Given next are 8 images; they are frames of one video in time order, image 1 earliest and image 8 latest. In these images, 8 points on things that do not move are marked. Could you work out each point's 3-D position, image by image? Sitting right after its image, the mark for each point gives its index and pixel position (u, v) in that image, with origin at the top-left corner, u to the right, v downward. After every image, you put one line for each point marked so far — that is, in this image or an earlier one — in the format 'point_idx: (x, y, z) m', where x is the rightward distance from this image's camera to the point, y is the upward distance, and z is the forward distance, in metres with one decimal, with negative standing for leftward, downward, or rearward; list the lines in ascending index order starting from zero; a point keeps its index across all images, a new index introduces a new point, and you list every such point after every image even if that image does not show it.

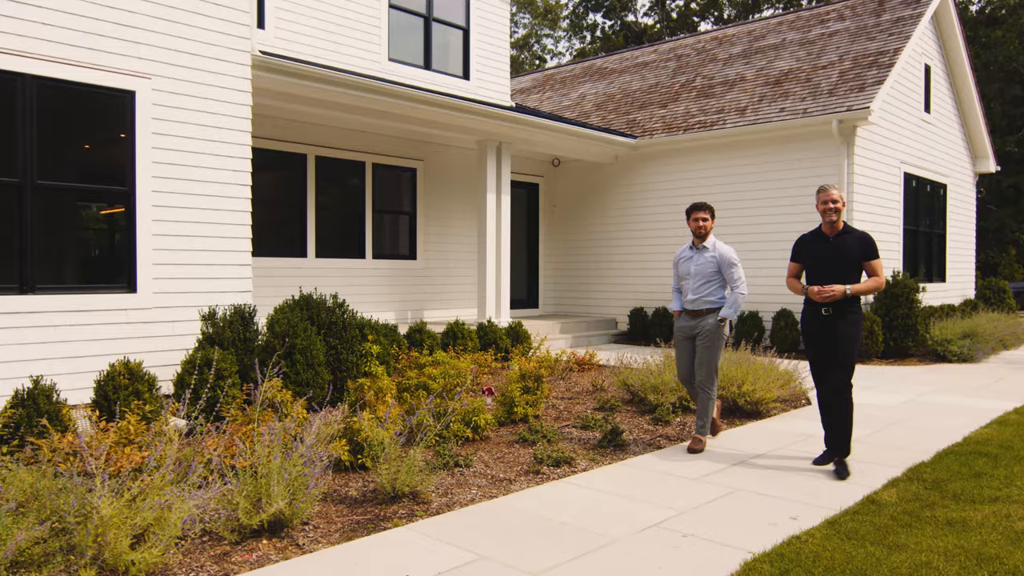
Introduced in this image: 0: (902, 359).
0: (+5.3, -1.0, +11.0) m
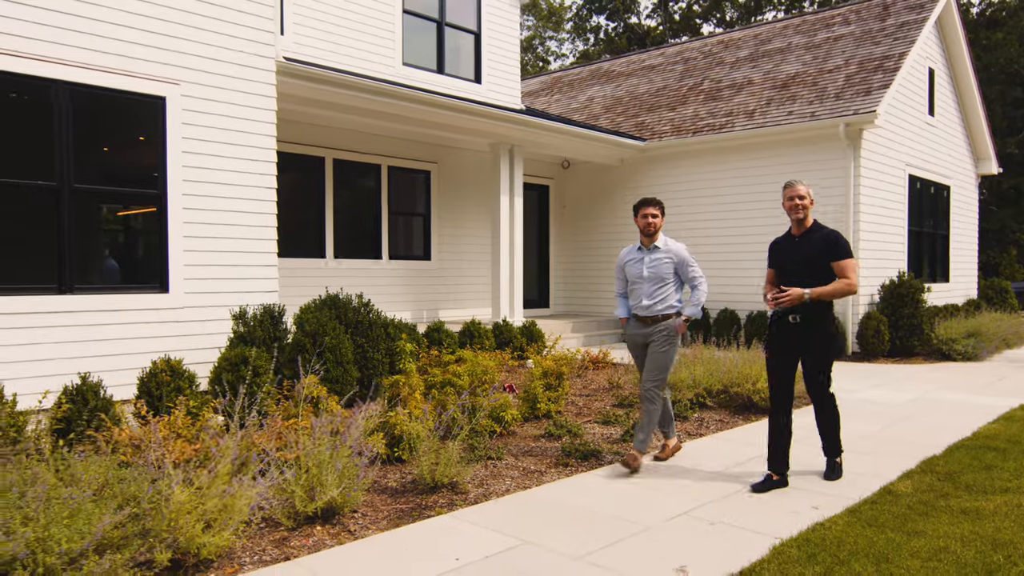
0: (+5.5, -1.0, +11.2) m
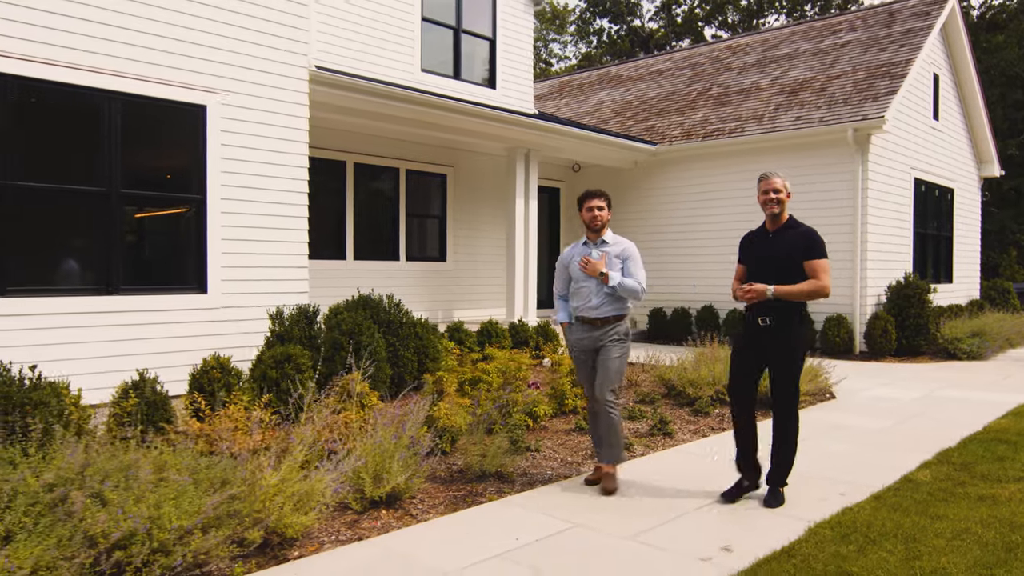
0: (+5.7, -1.0, +11.5) m
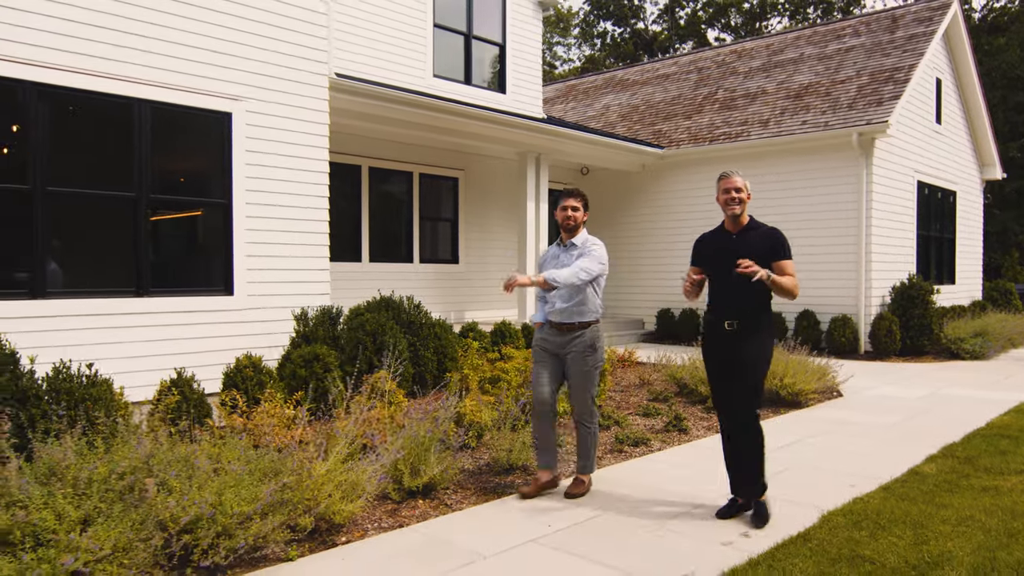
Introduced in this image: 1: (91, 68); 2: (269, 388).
0: (+5.9, -1.0, +11.7) m
1: (-3.1, +1.6, +5.9) m
2: (-1.8, -0.7, +5.9) m
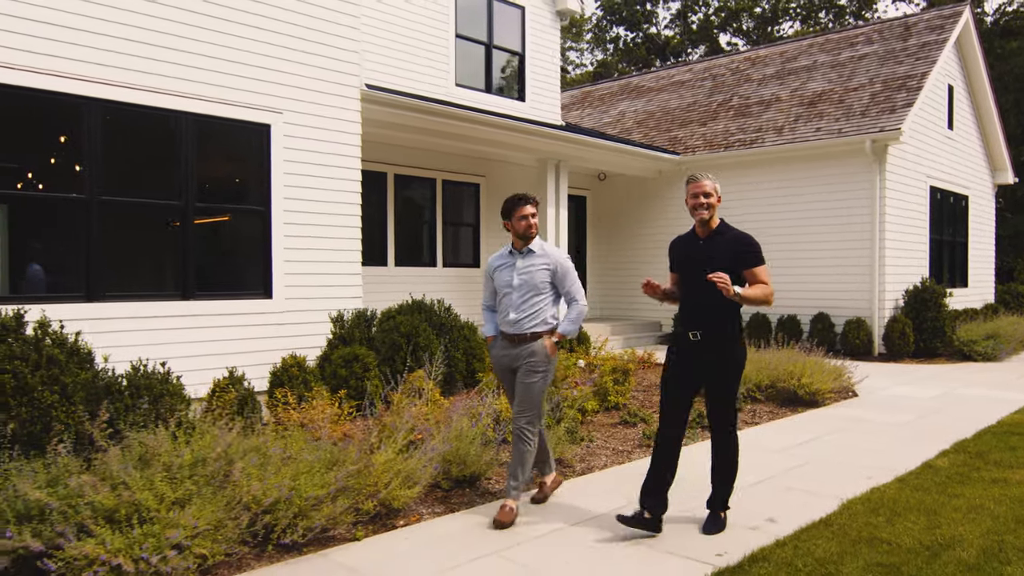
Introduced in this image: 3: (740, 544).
0: (+6.2, -1.0, +12.0) m
1: (-2.8, +1.6, +6.2) m
2: (-1.5, -0.8, +6.2) m
3: (+1.0, -1.2, +3.7) m
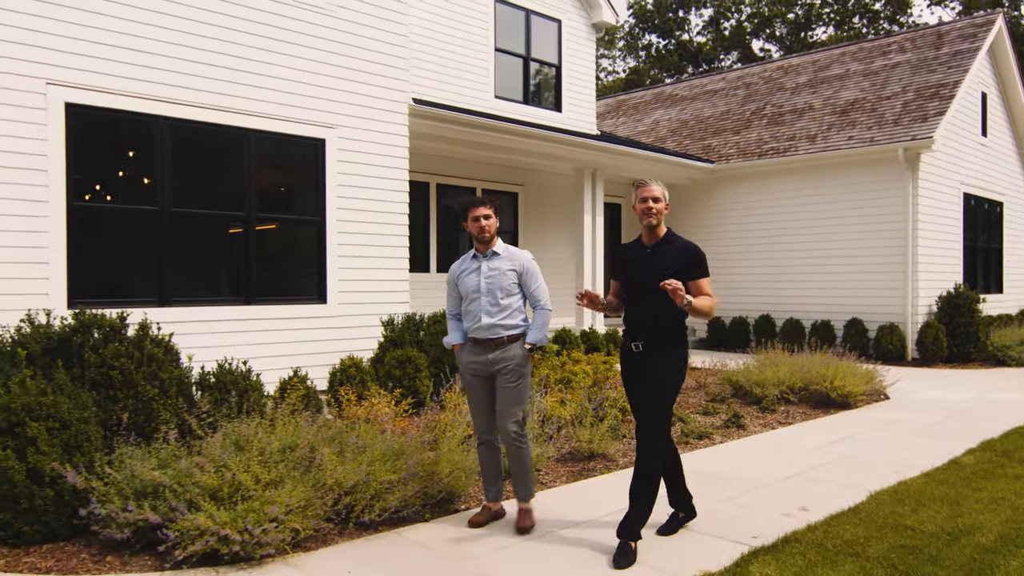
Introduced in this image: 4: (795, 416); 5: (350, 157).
0: (+6.8, -1.1, +12.1) m
1: (-2.5, +1.5, +6.7) m
2: (-1.2, -0.8, +6.7) m
3: (+1.3, -1.2, +4.0) m
4: (+2.6, -1.2, +7.5) m
5: (-1.6, +1.3, +7.9) m
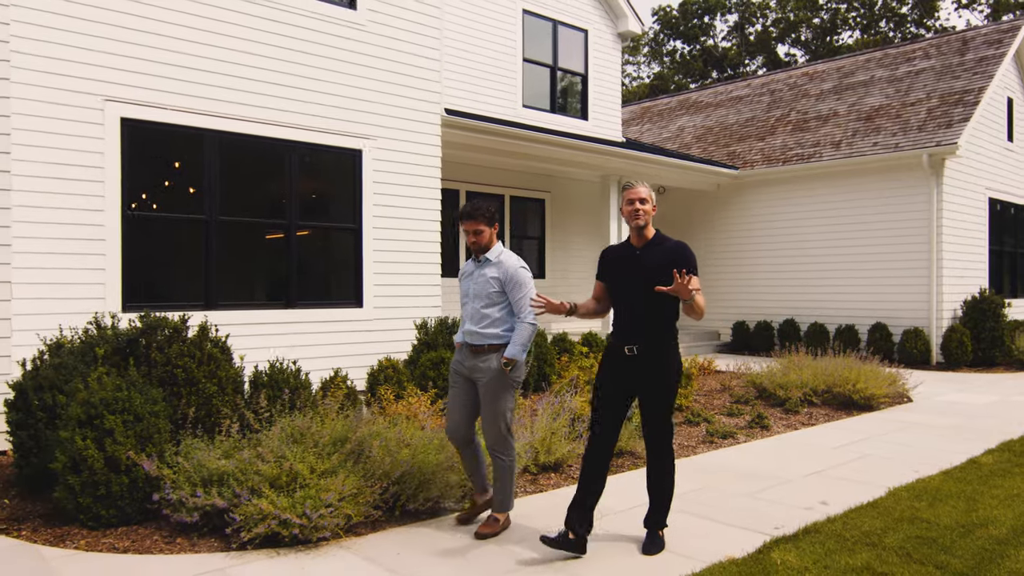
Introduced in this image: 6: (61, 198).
0: (+7.2, -1.2, +12.2) m
1: (-2.2, +1.5, +7.1) m
2: (-0.9, -0.8, +7.0) m
3: (+1.5, -1.2, +4.2) m
4: (+2.9, -1.2, +7.7) m
5: (-1.3, +1.2, +8.2) m
6: (-3.3, +0.7, +5.9) m
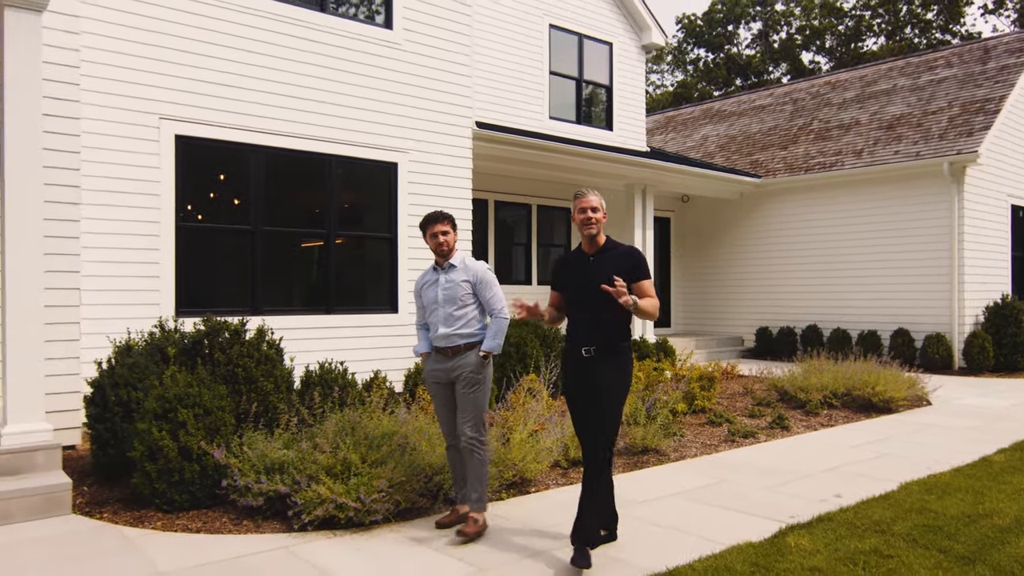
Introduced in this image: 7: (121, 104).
0: (+7.6, -1.3, +12.3) m
1: (-1.9, +1.4, +7.5) m
2: (-0.6, -0.9, +7.3) m
3: (+1.7, -1.2, +4.5) m
4: (+3.2, -1.3, +8.0) m
5: (-0.9, +1.2, +8.6) m
6: (-3.0, +0.6, +6.3) m
7: (-3.1, +1.4, +6.4) m
